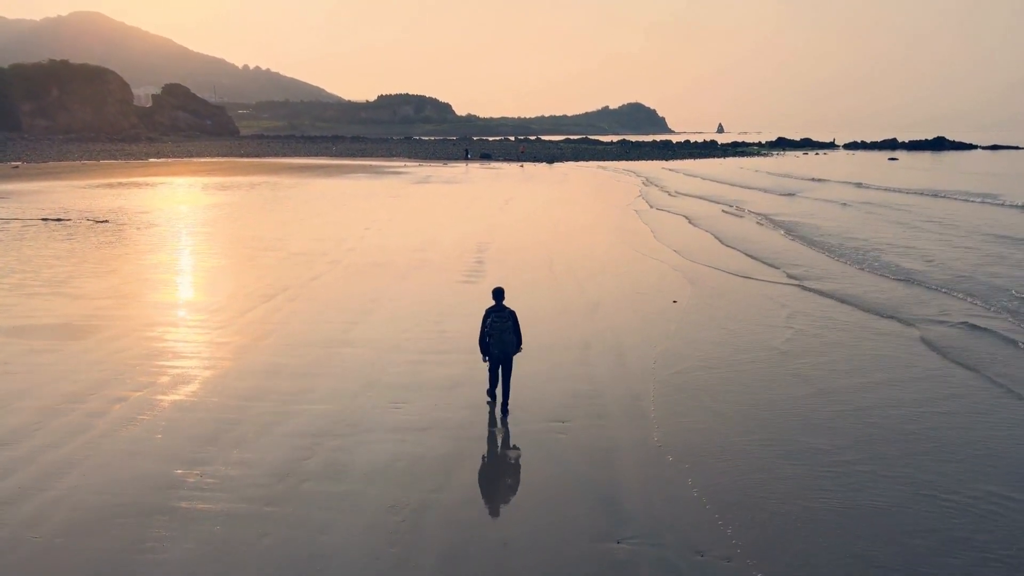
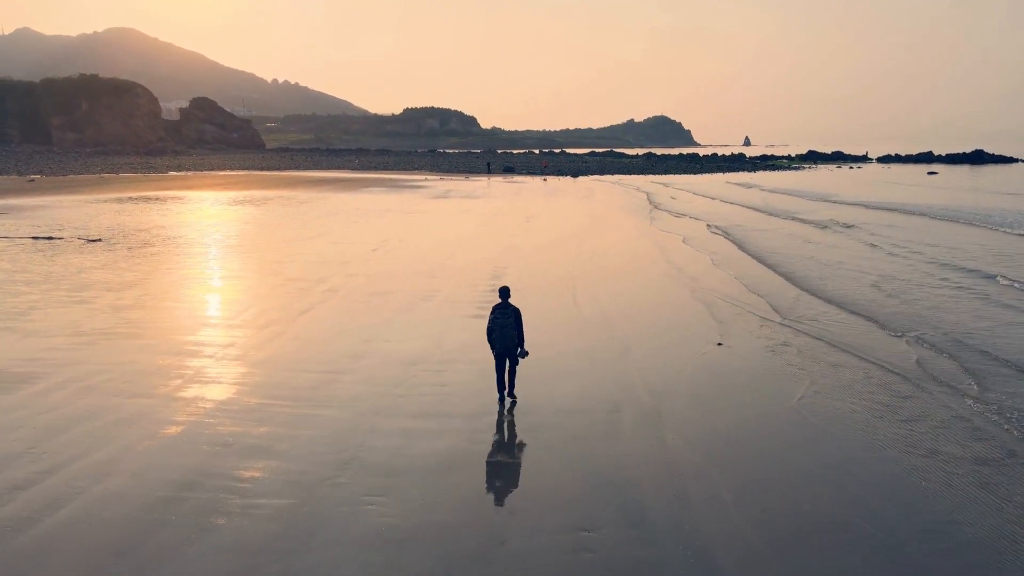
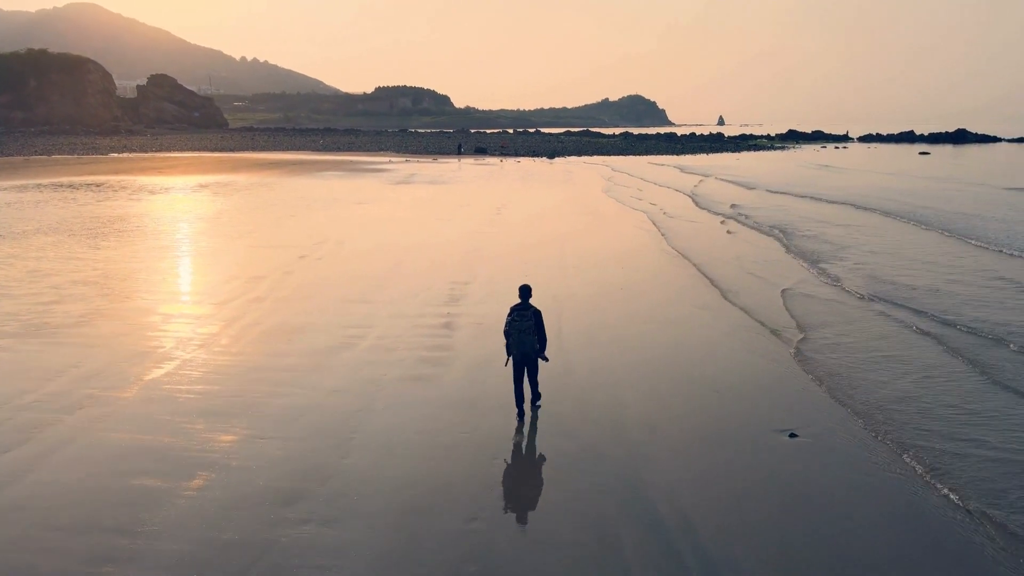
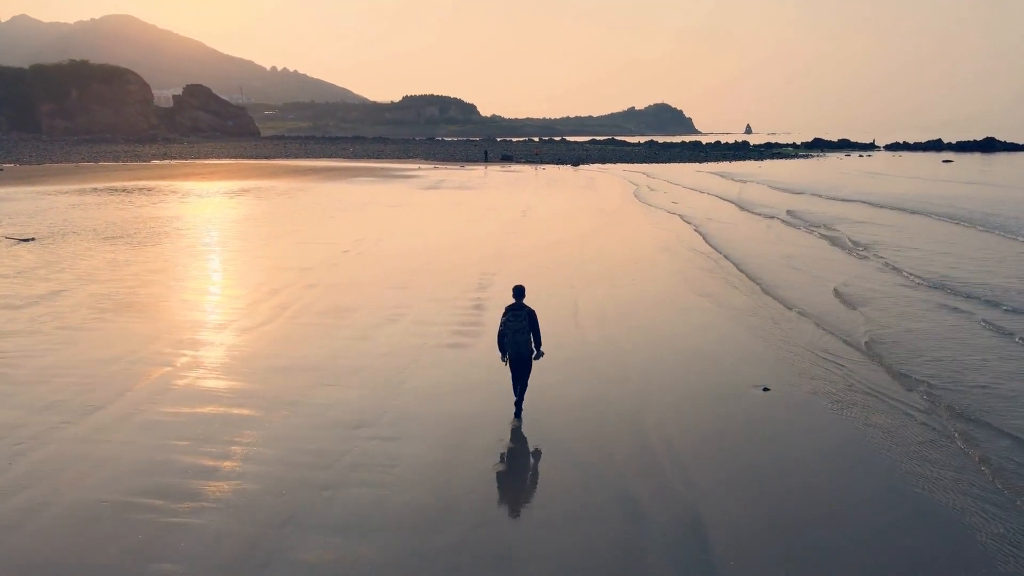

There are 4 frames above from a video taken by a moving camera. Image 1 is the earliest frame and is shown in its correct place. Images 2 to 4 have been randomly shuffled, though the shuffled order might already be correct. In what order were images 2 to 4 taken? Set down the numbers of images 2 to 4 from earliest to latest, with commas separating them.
2, 4, 3
